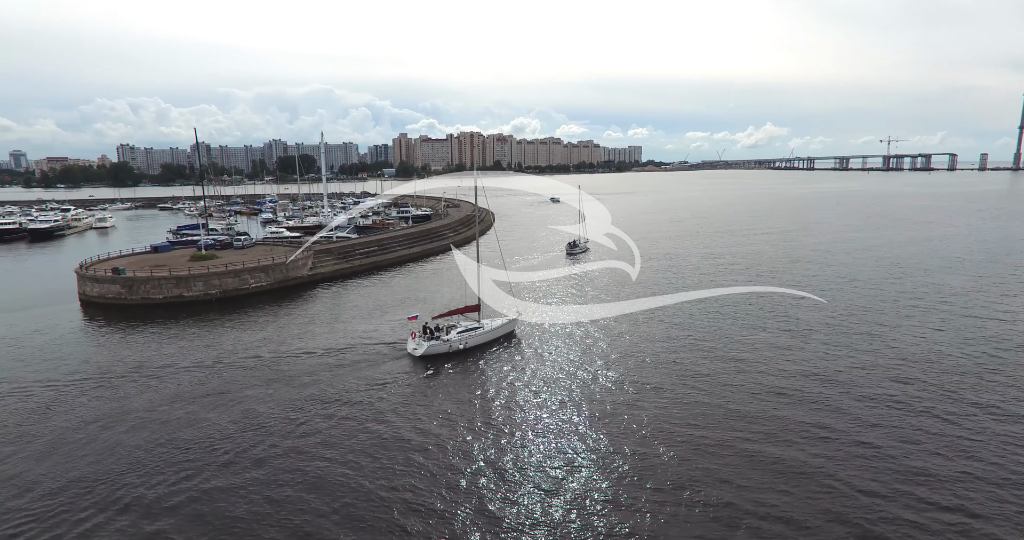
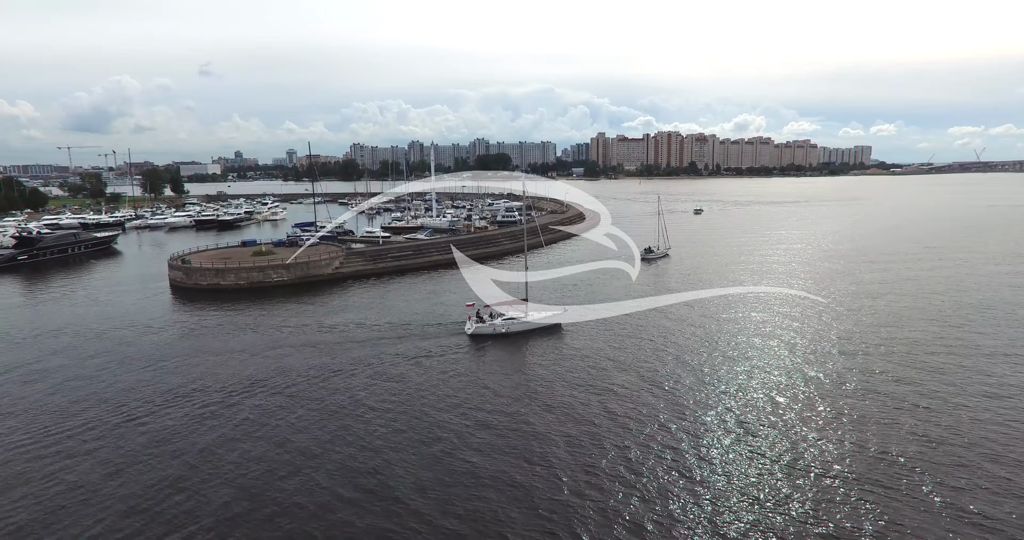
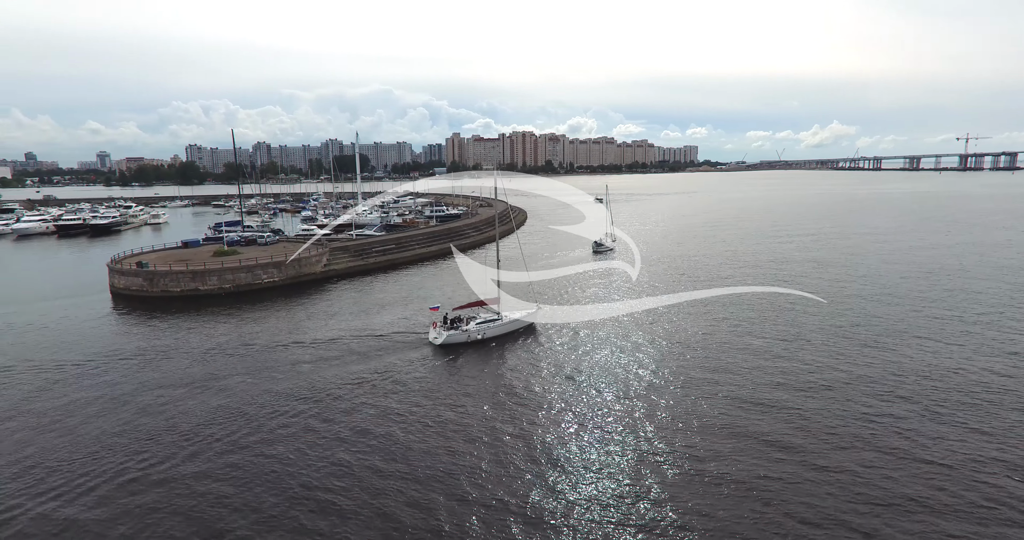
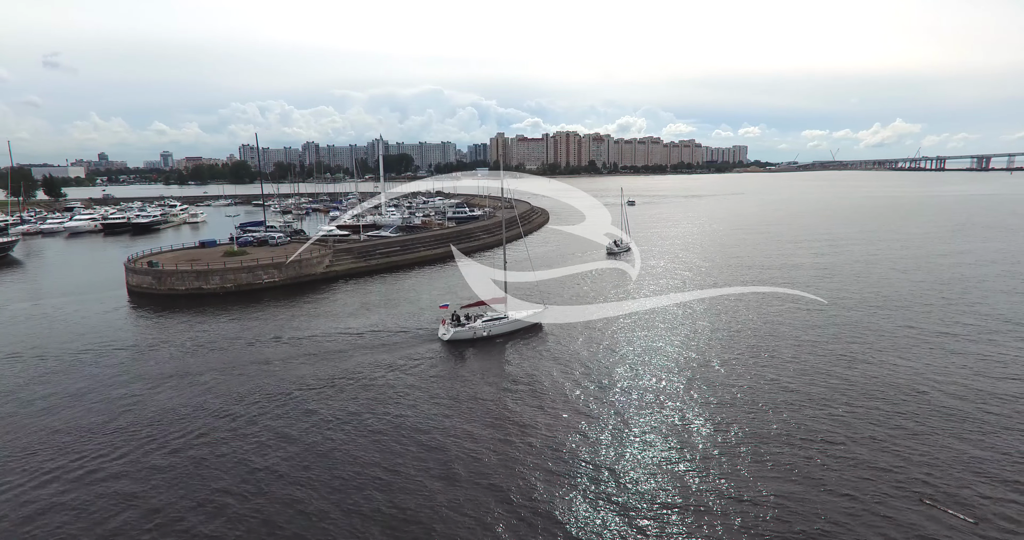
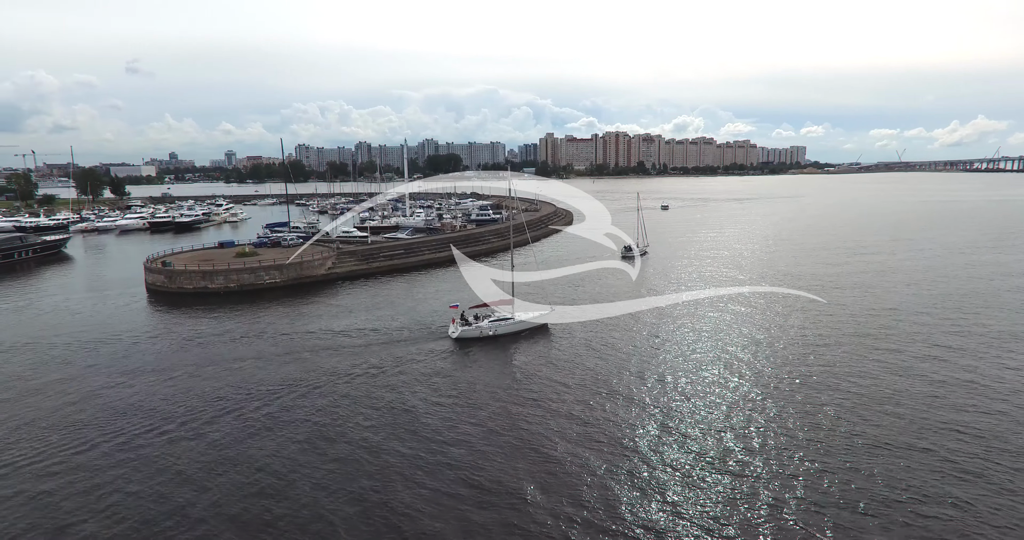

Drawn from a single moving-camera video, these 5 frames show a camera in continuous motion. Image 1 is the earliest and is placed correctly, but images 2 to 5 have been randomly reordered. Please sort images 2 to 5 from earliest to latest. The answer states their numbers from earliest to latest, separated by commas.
3, 4, 5, 2
